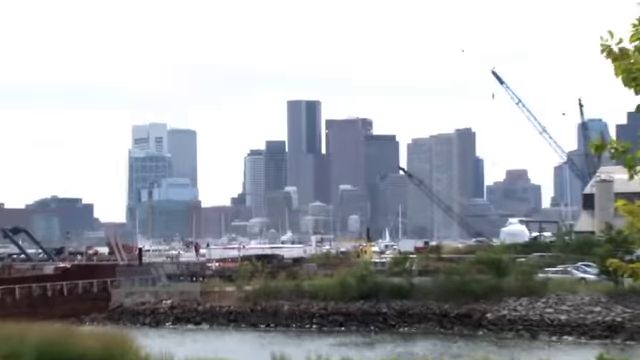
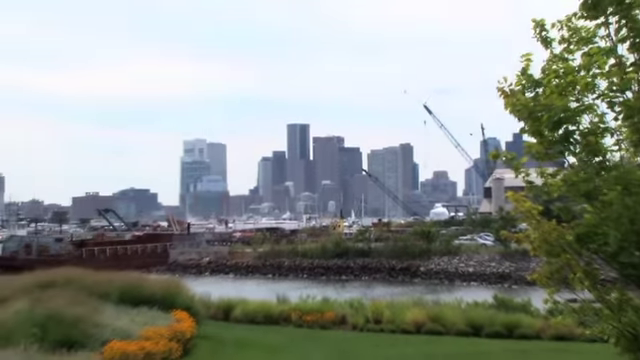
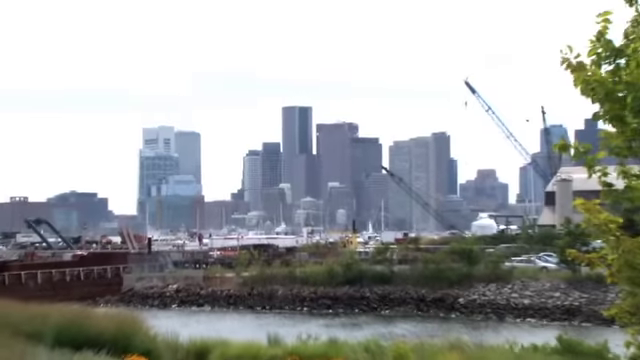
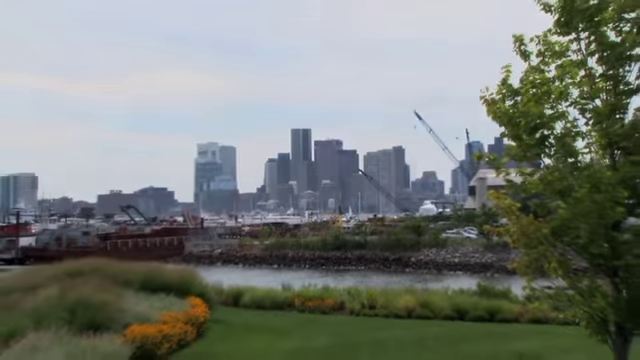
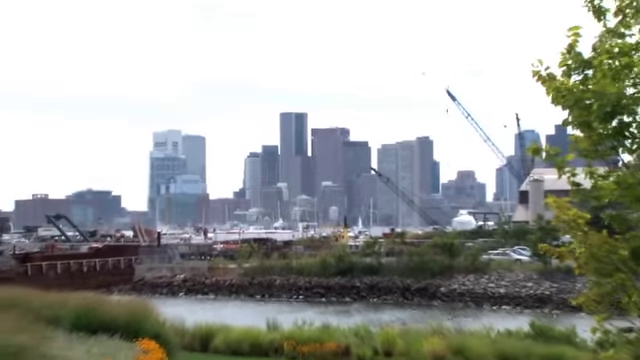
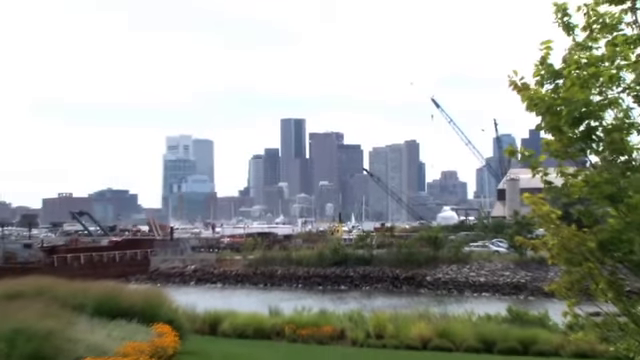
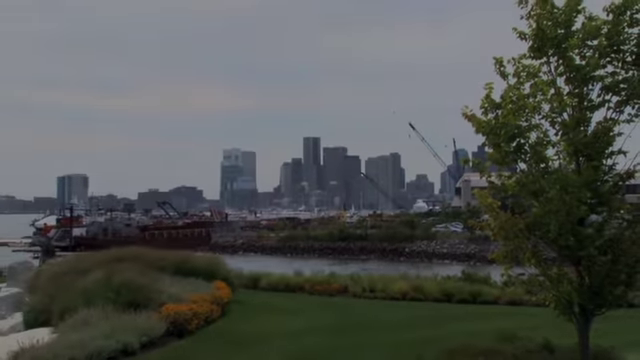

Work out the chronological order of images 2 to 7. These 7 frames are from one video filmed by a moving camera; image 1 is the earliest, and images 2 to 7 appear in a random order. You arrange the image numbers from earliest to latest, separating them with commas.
3, 5, 6, 2, 4, 7
